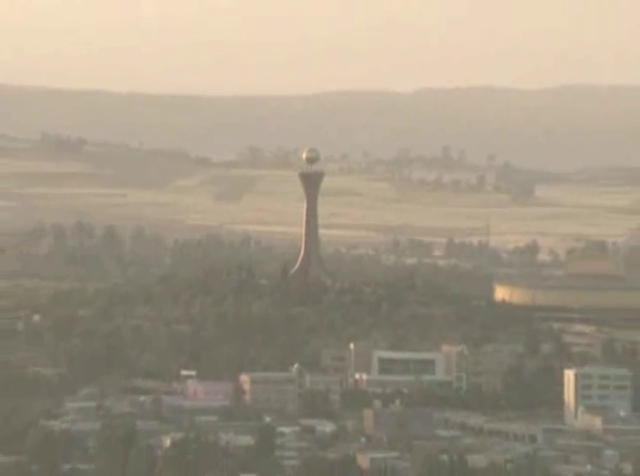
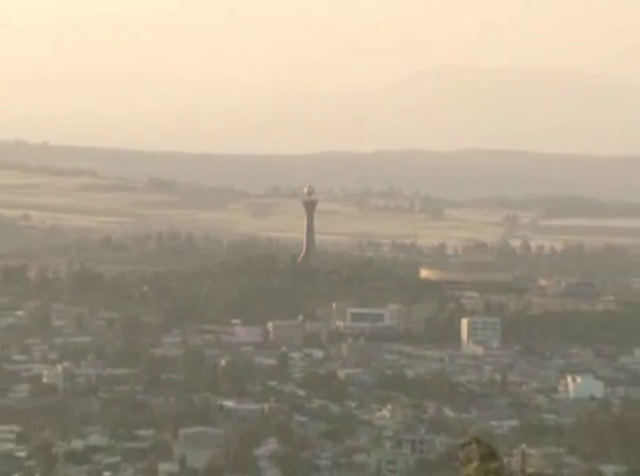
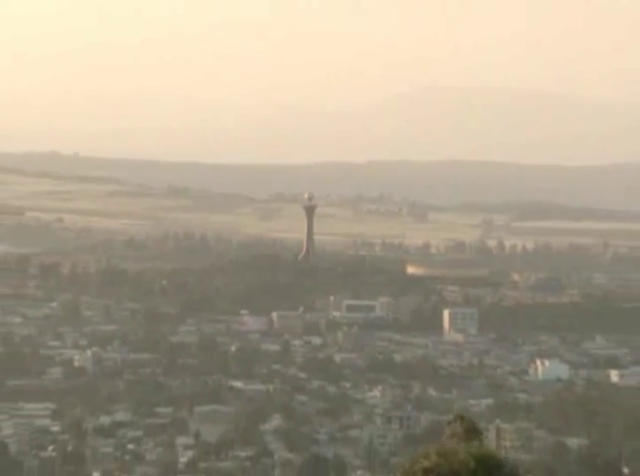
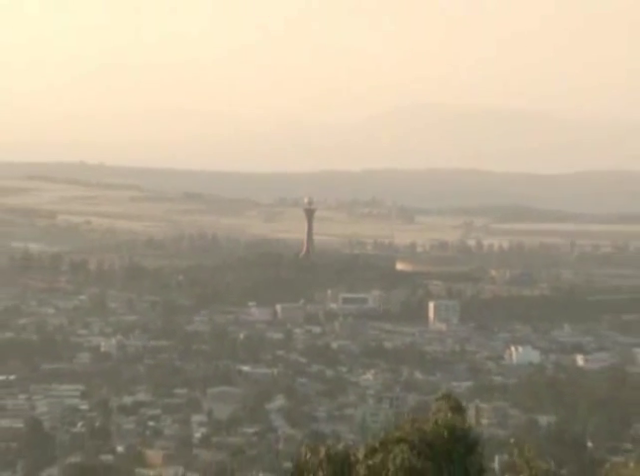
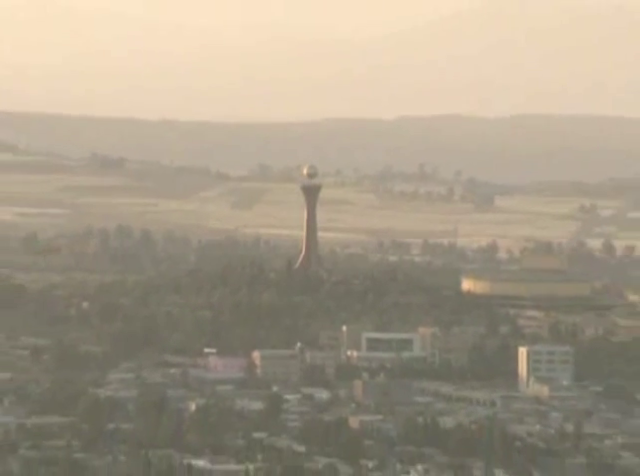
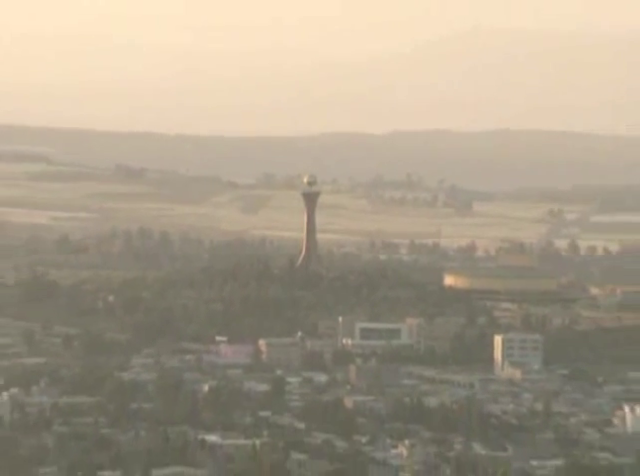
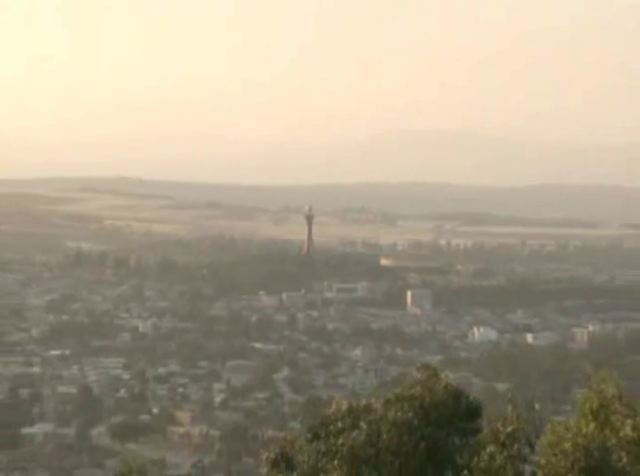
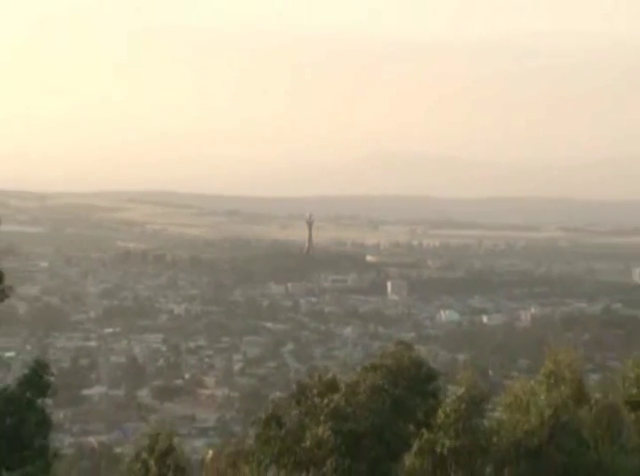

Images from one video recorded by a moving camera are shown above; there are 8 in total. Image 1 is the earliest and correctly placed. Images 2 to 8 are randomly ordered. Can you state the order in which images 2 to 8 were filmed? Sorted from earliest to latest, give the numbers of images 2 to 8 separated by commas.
5, 6, 2, 3, 4, 7, 8
